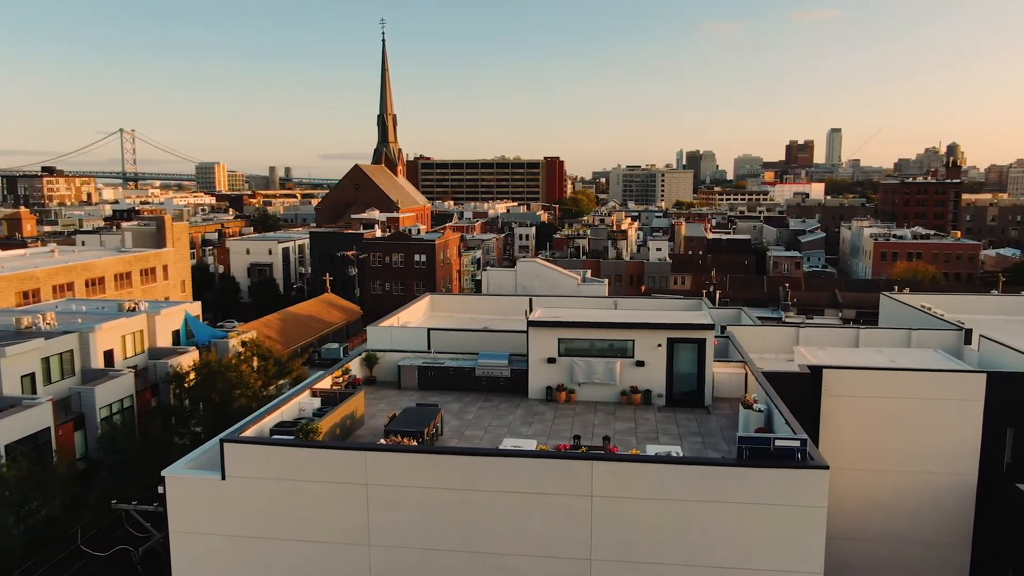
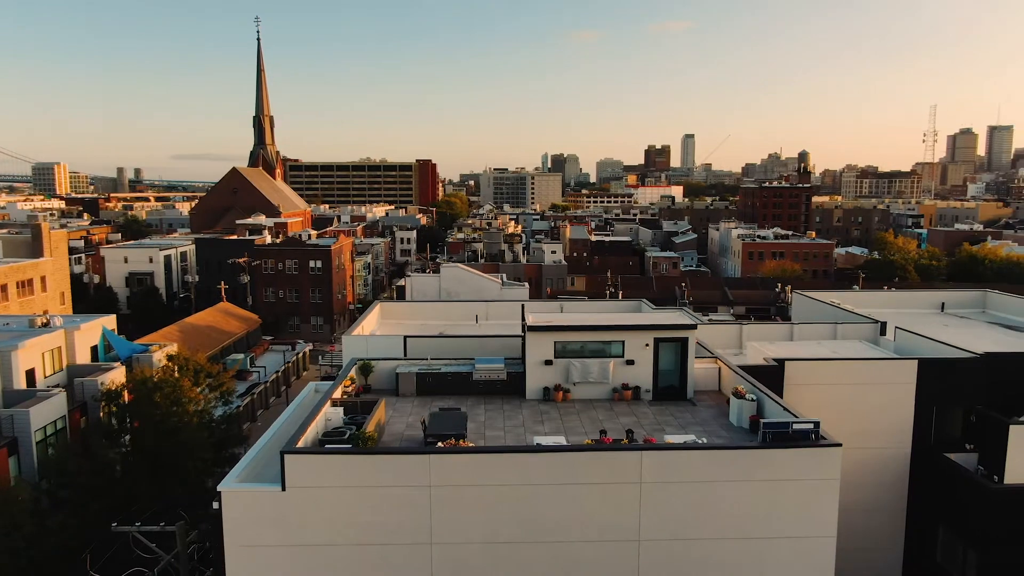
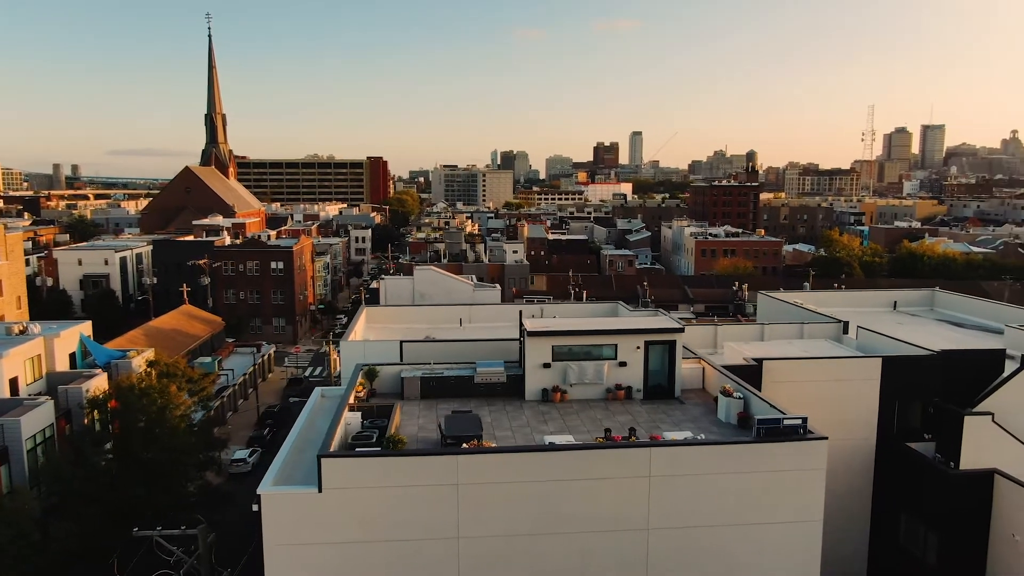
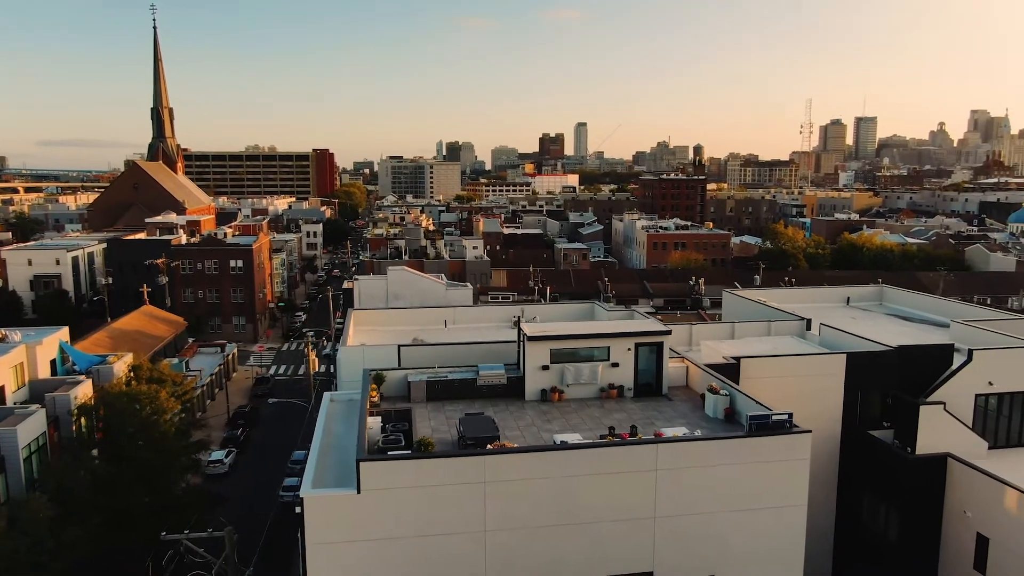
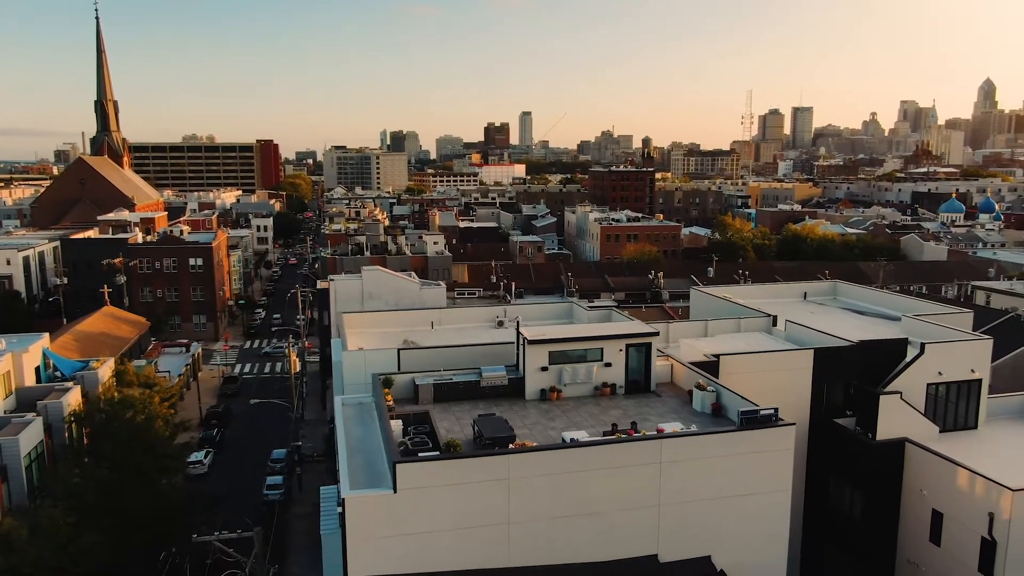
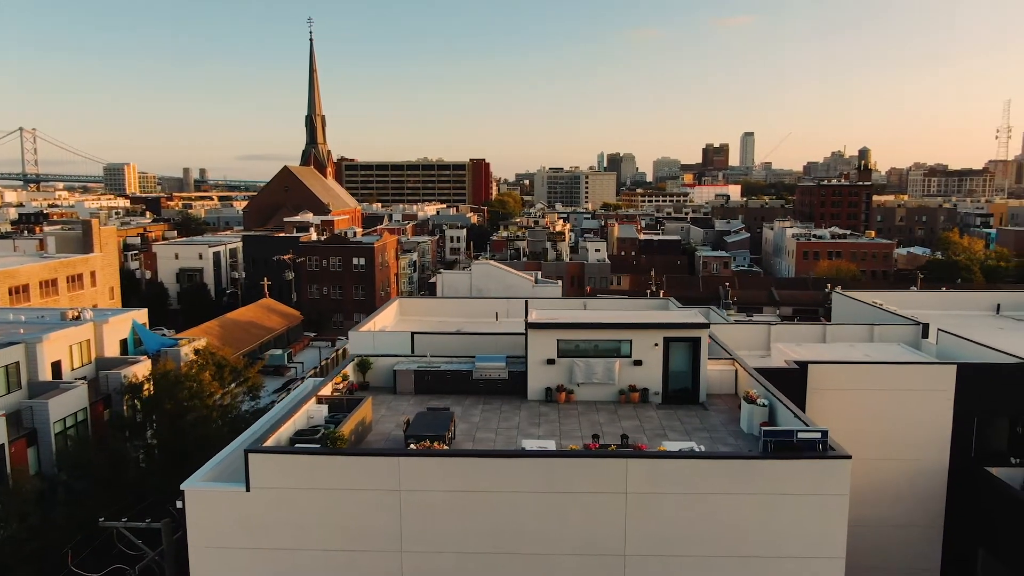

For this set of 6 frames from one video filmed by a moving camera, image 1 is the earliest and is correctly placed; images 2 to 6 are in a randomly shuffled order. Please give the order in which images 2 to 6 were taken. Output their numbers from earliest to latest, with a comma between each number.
6, 2, 3, 4, 5
